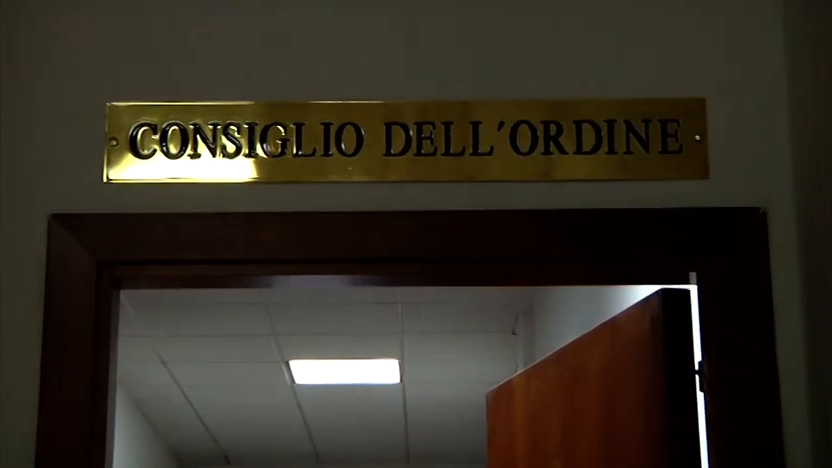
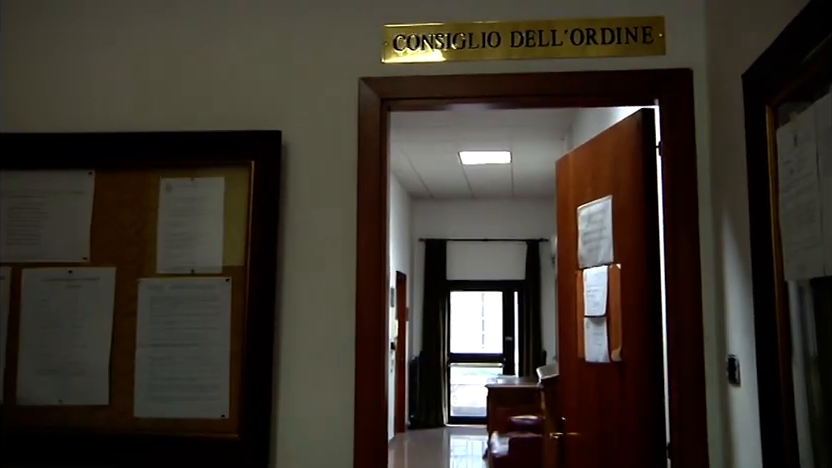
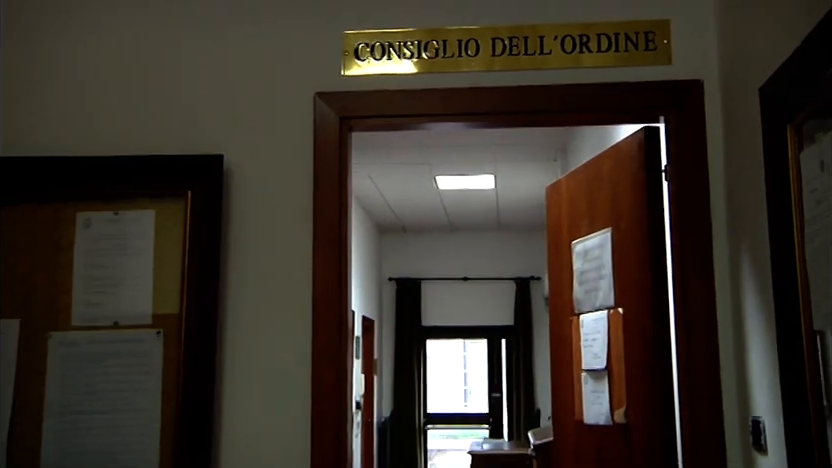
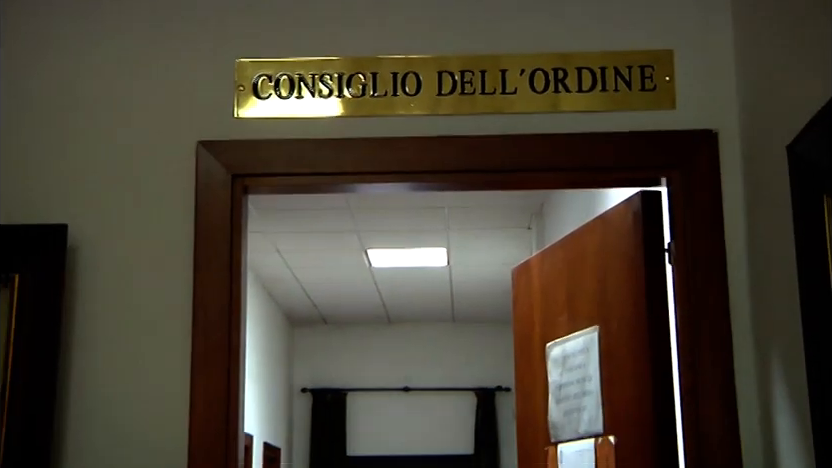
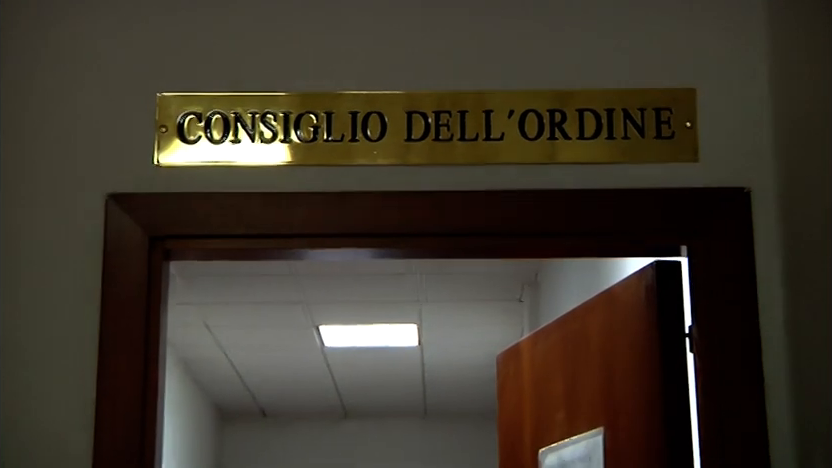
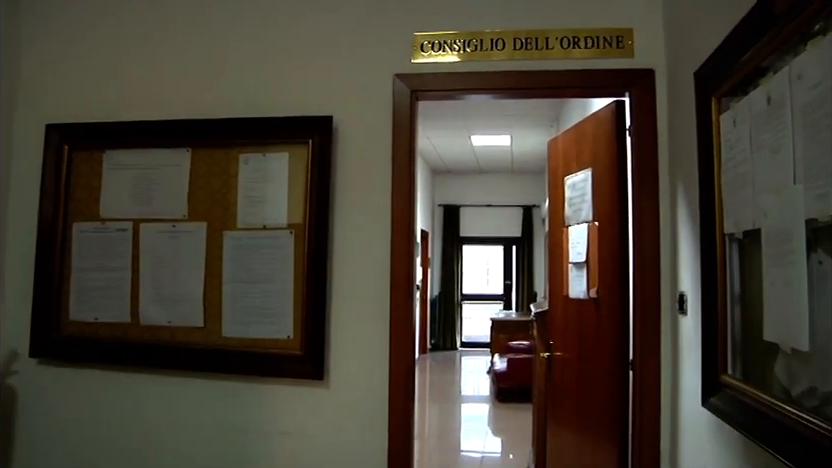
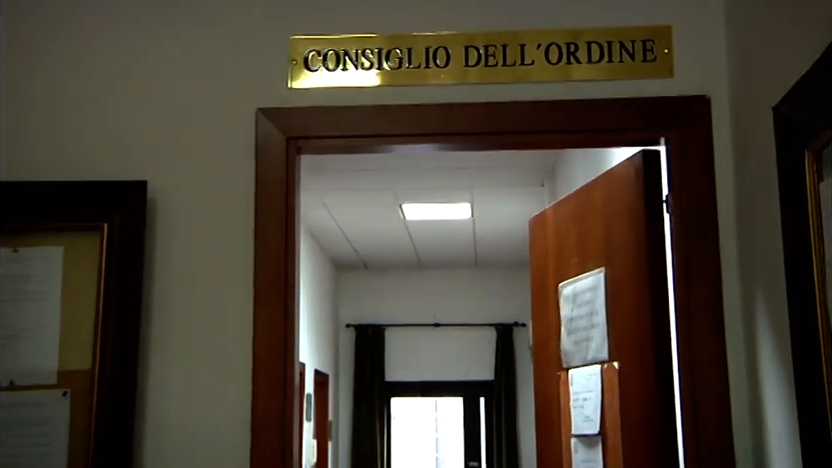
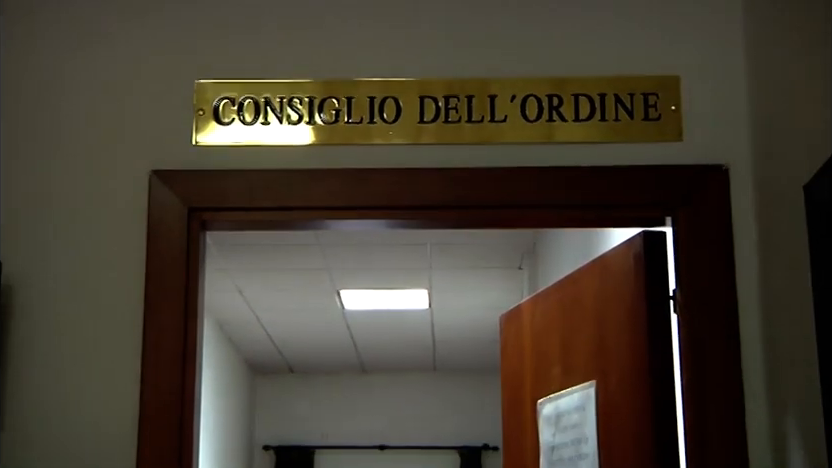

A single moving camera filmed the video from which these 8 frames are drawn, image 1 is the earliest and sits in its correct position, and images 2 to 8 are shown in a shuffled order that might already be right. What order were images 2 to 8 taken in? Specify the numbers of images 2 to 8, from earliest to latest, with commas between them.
5, 8, 4, 7, 3, 2, 6
